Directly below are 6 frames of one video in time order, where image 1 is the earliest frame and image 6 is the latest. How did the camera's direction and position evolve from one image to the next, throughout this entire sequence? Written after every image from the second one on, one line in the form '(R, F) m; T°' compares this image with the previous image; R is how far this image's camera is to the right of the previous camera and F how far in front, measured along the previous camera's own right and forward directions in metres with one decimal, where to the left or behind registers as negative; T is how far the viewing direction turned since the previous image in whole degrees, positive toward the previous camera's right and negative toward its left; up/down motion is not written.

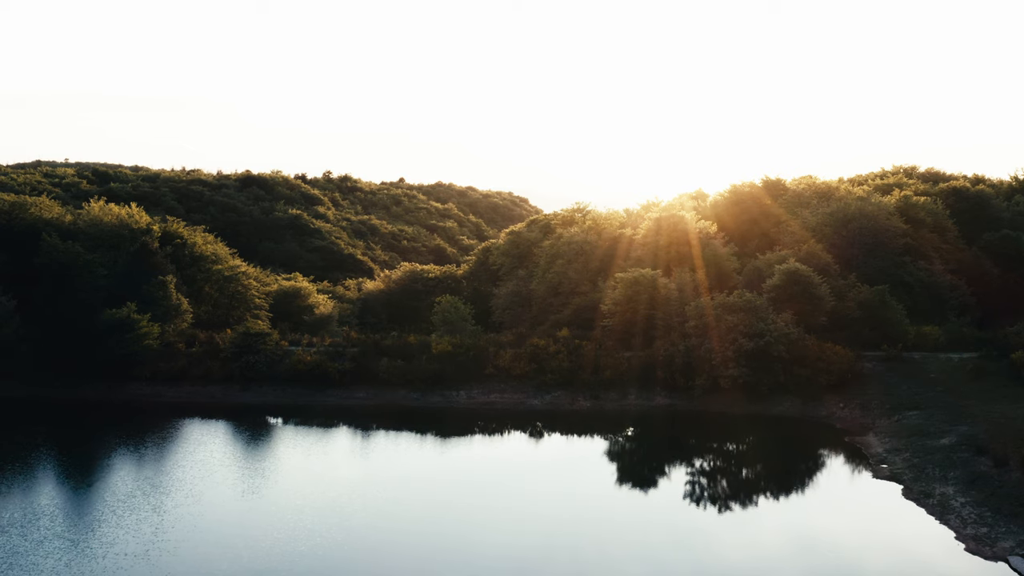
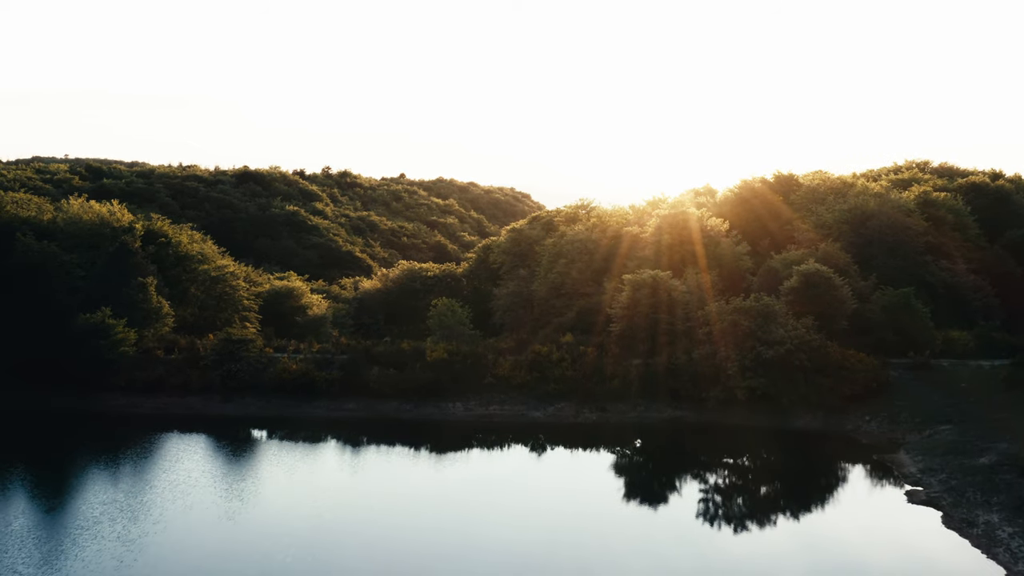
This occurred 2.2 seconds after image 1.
(+0.1, +2.8) m; 0°
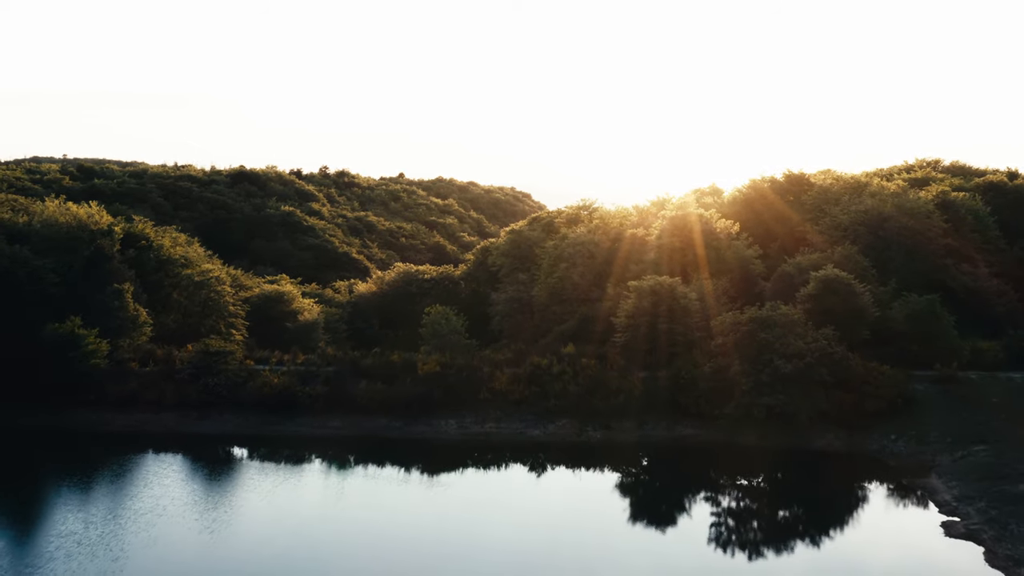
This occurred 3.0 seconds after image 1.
(+0.1, +2.7) m; 0°
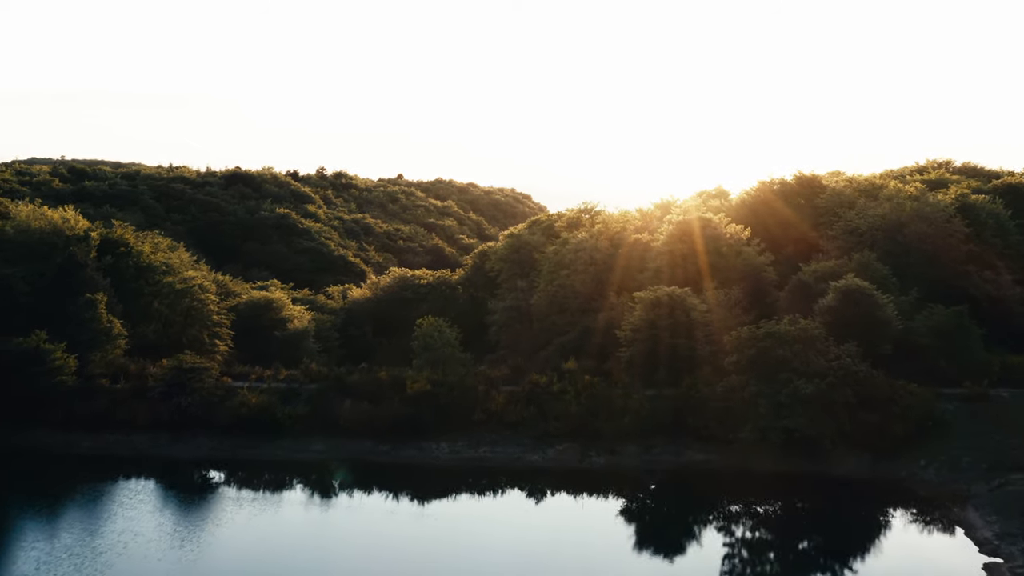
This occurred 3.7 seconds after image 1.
(+0.1, +2.6) m; 0°
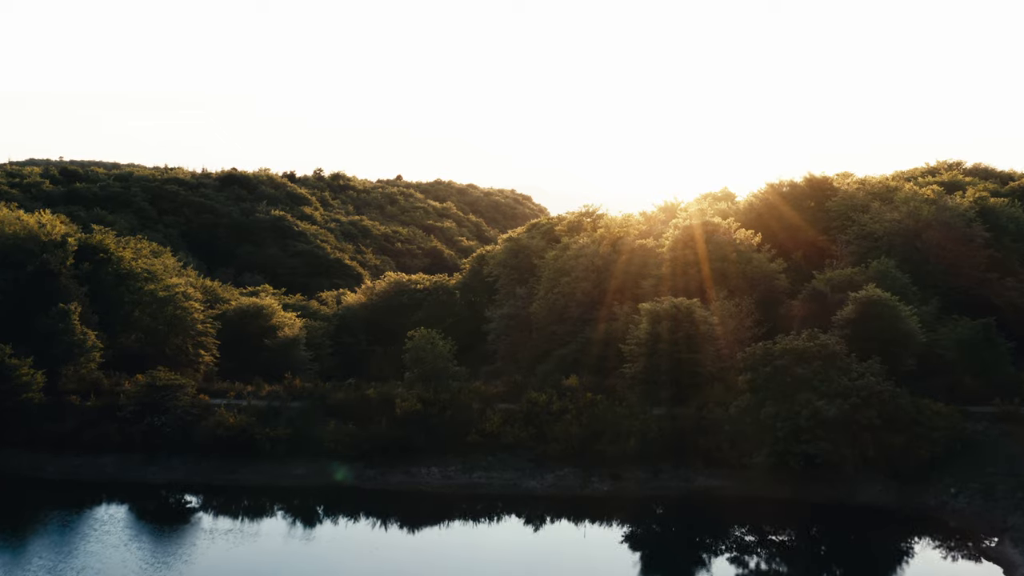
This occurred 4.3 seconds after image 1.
(+0.1, +2.3) m; 0°
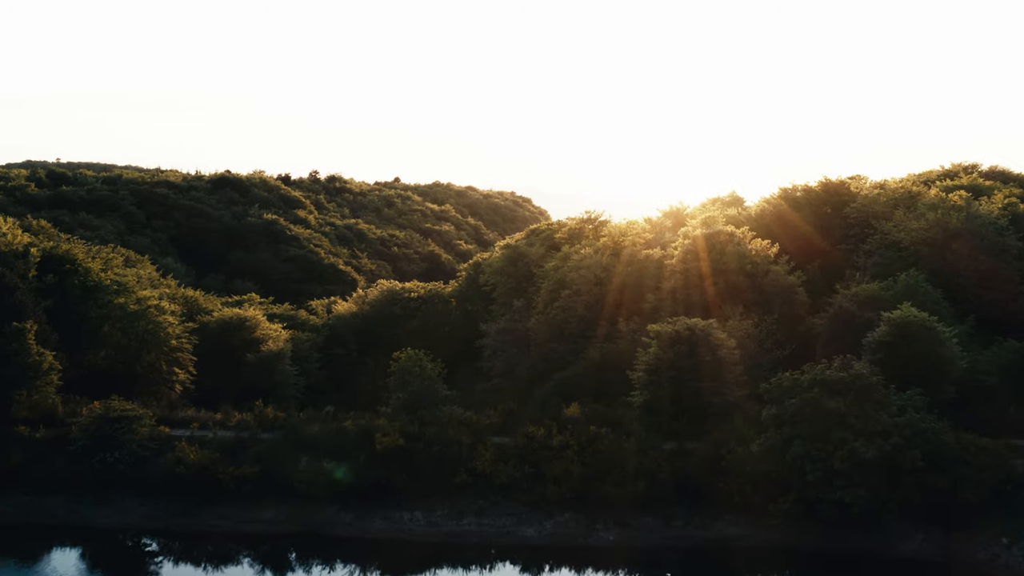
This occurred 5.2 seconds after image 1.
(+0.1, +3.3) m; 0°
